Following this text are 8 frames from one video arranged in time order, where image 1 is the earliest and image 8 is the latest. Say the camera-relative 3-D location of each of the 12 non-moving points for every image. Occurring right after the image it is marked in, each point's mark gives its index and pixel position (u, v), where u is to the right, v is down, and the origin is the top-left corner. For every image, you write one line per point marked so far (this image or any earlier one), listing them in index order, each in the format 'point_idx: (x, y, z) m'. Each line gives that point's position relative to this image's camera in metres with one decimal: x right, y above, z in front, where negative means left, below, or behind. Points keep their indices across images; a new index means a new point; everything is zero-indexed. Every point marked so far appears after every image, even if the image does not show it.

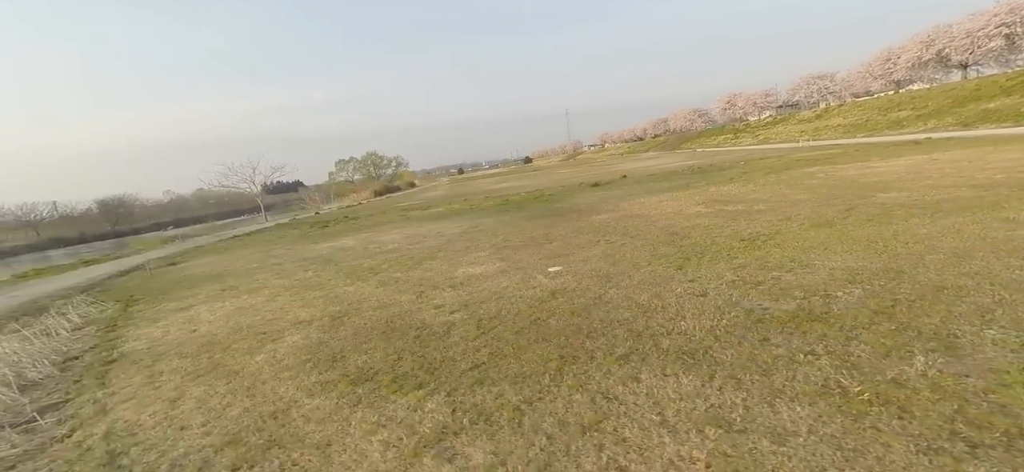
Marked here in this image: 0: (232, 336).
0: (-4.9, -1.8, +8.1) m
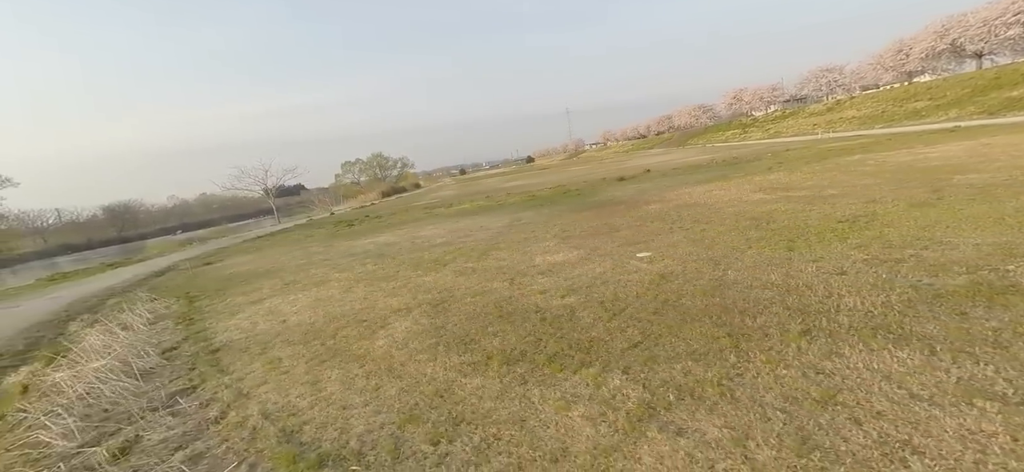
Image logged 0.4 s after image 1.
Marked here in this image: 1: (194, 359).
0: (-3.1, -1.6, +8.0) m
1: (-5.3, -2.1, +7.6) m
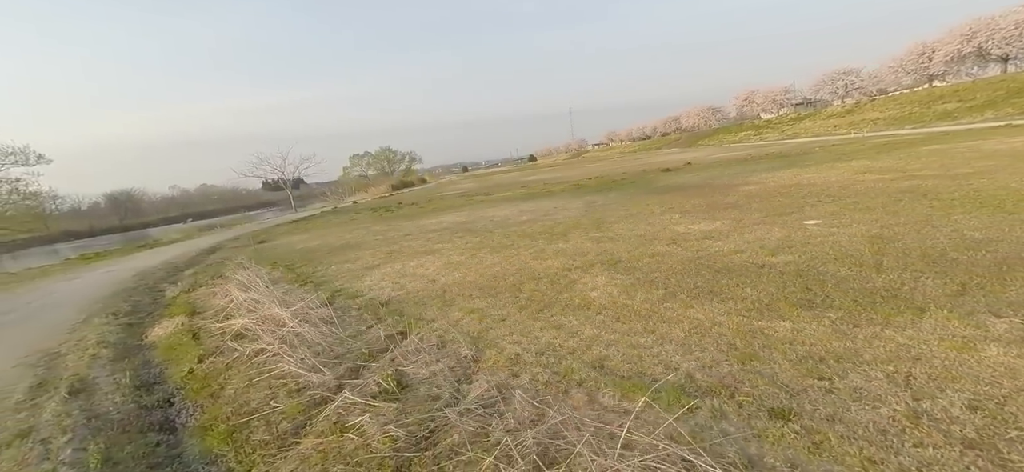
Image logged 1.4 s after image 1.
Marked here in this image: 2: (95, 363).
0: (0.0, -0.8, +7.6) m
1: (-2.3, -1.2, +7.2) m
2: (-6.2, -1.9, +6.8) m
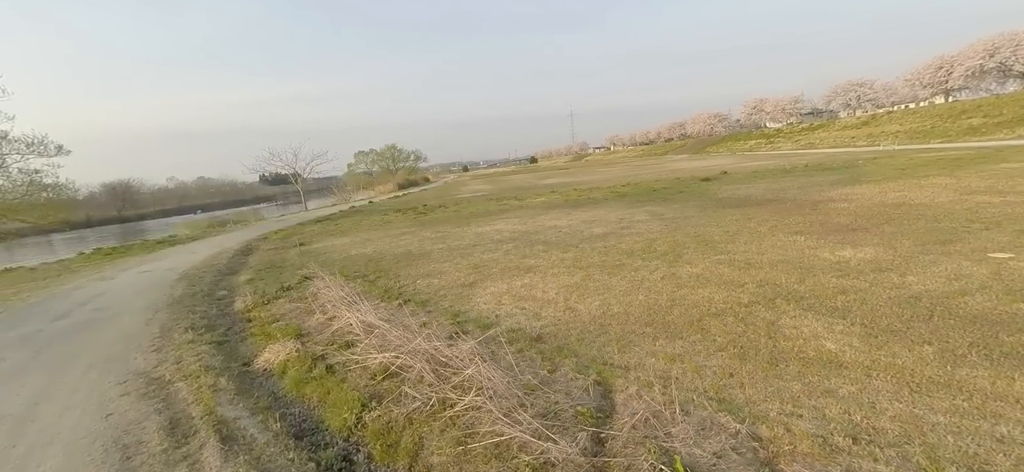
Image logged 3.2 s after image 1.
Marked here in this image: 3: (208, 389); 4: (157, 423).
0: (+2.5, -1.2, +6.6) m
1: (+0.2, -1.6, +6.2) m
2: (-3.7, -2.1, +5.8) m
3: (-4.1, -2.1, +6.1) m
4: (-4.1, -2.2, +5.2) m
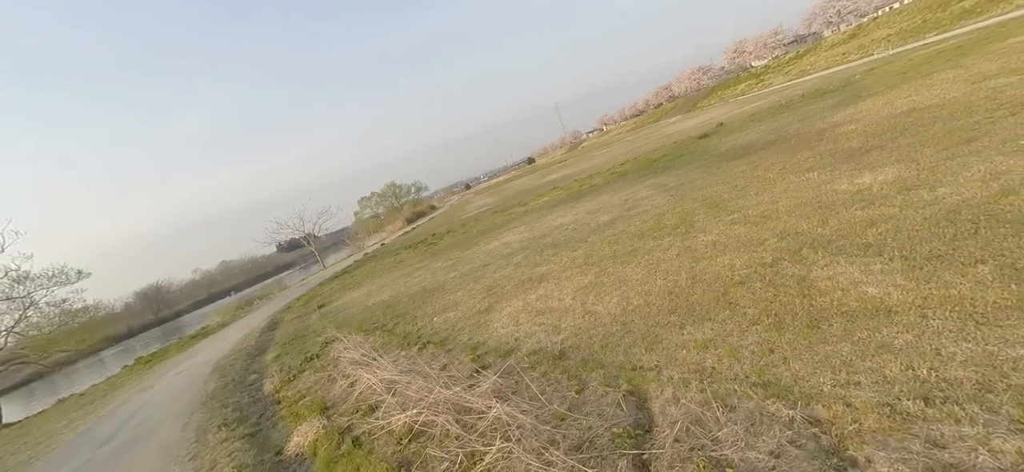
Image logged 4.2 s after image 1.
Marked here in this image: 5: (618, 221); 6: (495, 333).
0: (+2.6, -0.8, +6.1) m
1: (+0.5, -1.7, +5.8) m
2: (-3.2, -3.2, +5.5) m
3: (-3.5, -3.3, +5.8) m
4: (-3.5, -3.4, +4.9) m
5: (+3.4, +0.5, +14.2) m
6: (-0.3, -1.7, +8.2) m
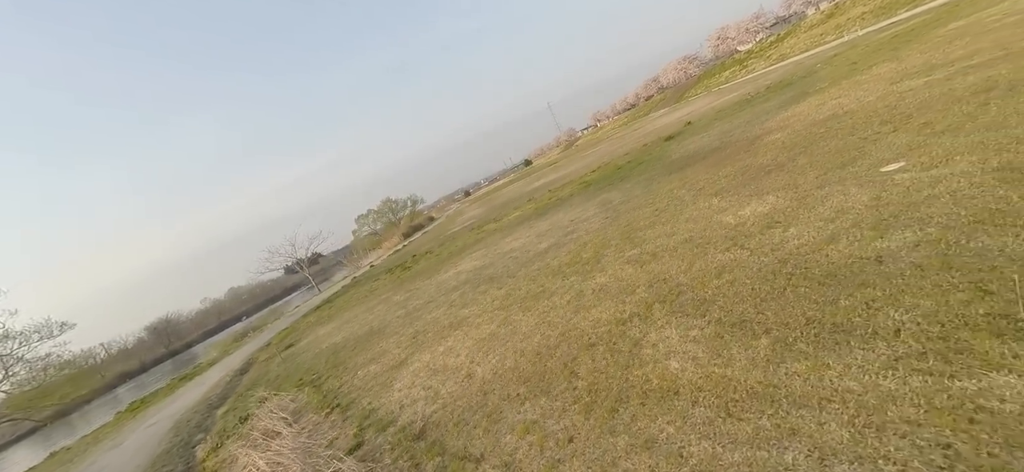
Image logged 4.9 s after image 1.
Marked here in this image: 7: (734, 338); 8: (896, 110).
0: (+0.6, -1.7, +6.1) m
1: (-1.4, -2.8, +5.8) m
2: (-4.9, -4.6, +5.5) m
3: (-5.3, -4.7, +5.8) m
4: (-5.3, -4.8, +4.9) m
5: (+1.3, -0.4, +14.1) m
6: (-2.2, -2.9, +8.2) m
7: (+2.2, -1.0, +4.6) m
8: (+8.6, +2.8, +10.2) m
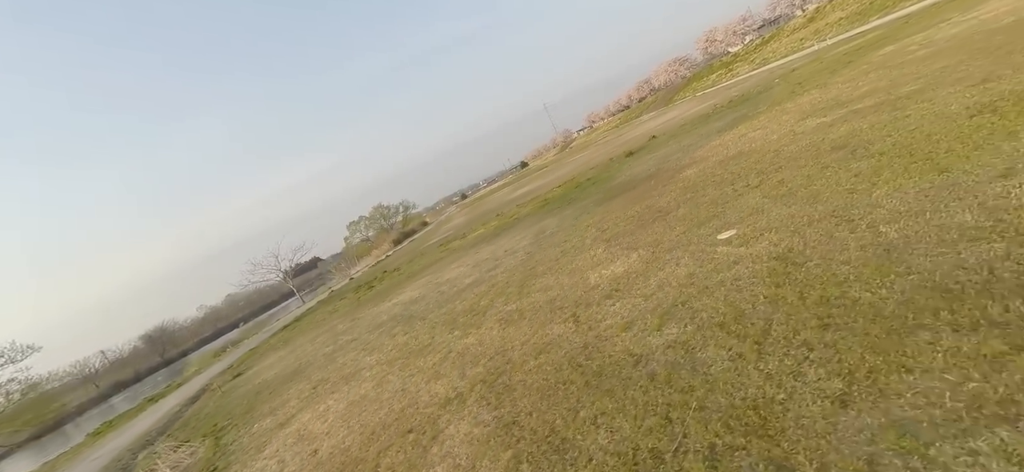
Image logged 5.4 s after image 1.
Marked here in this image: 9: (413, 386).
0: (-1.8, -2.8, +6.2) m
1: (-3.8, -3.9, +5.8) m
2: (-7.3, -5.8, +5.4) m
3: (-7.7, -5.9, +5.7) m
4: (-7.6, -6.0, +4.8) m
5: (-1.3, -1.6, +14.2) m
6: (-4.7, -4.1, +8.2) m
7: (-0.2, -2.1, +4.6) m
8: (+6.1, +1.8, +10.4) m
9: (-1.7, -2.5, +7.7) m
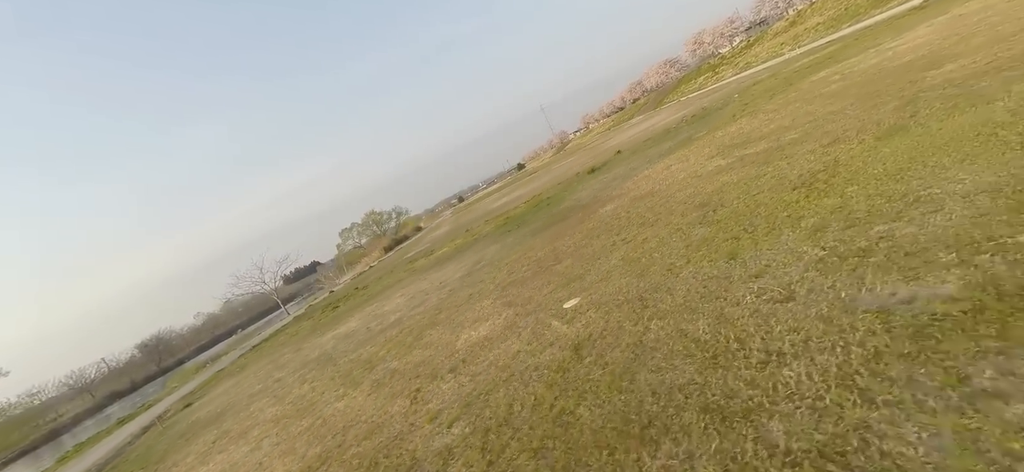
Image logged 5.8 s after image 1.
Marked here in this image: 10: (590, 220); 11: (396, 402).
0: (-4.2, -4.0, +6.1) m
1: (-6.1, -5.1, +5.7) m
2: (-9.6, -7.1, +5.3) m
3: (-10.0, -7.2, +5.6) m
4: (-9.9, -7.3, +4.7) m
5: (-3.8, -2.8, +14.2) m
6: (-7.0, -5.3, +8.1) m
7: (-2.6, -3.3, +4.6) m
8: (+3.6, +0.7, +10.5) m
9: (-4.0, -3.7, +7.7) m
10: (+2.4, +0.5, +14.3) m
11: (-1.7, -2.5, +7.0) m
